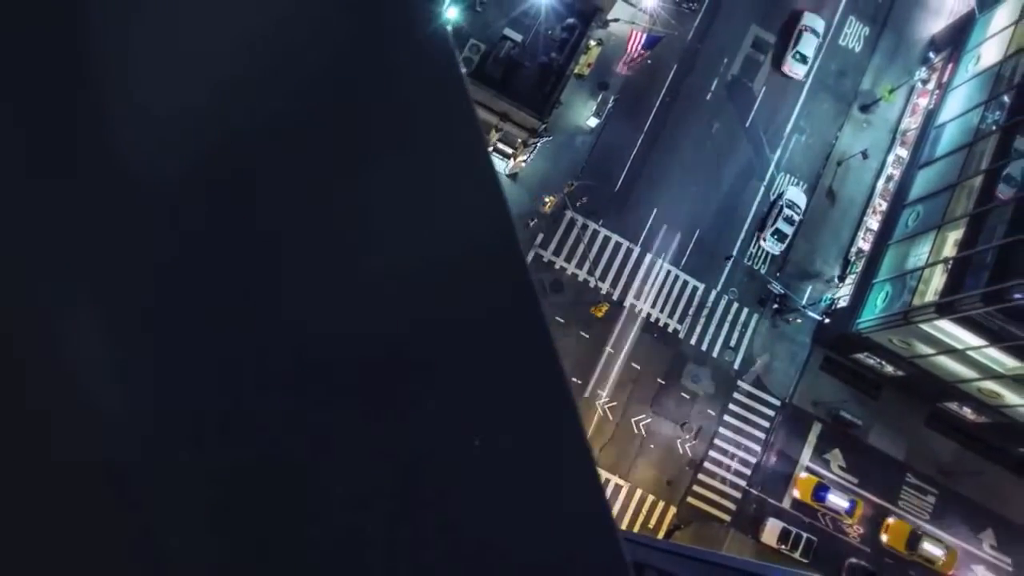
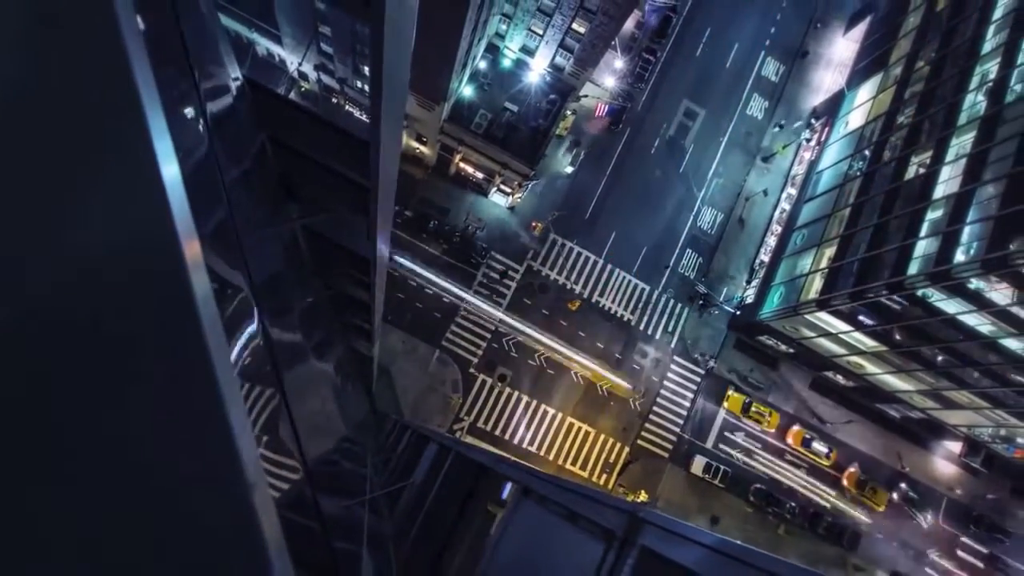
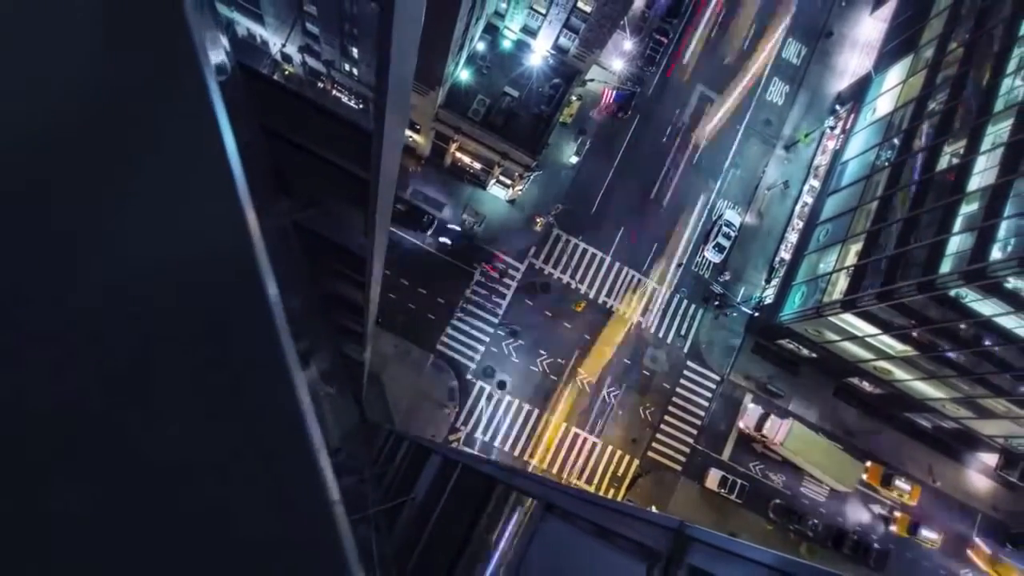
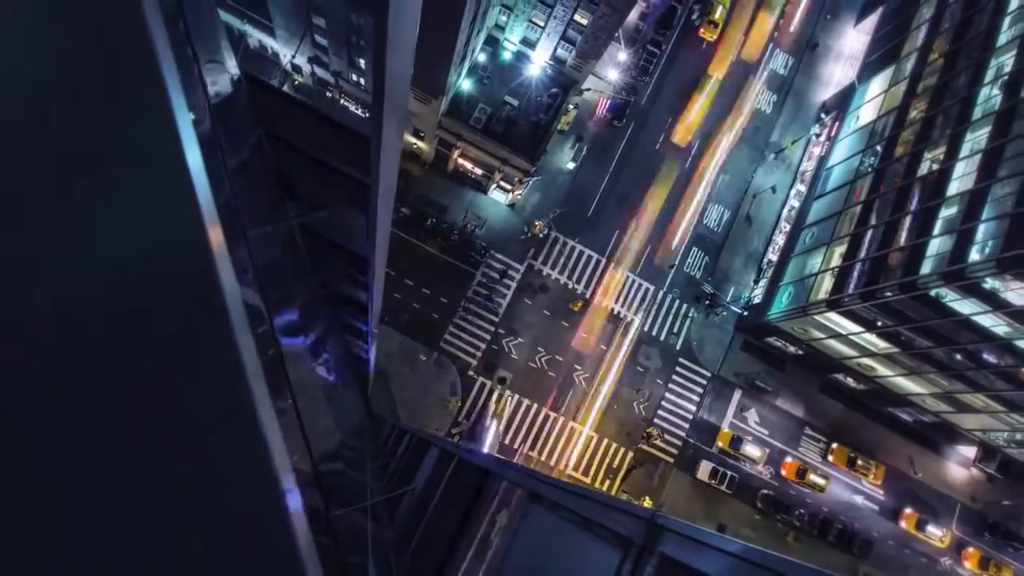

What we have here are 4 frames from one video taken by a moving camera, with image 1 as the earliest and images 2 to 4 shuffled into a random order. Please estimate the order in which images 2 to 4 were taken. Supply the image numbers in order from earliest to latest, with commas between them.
3, 4, 2
